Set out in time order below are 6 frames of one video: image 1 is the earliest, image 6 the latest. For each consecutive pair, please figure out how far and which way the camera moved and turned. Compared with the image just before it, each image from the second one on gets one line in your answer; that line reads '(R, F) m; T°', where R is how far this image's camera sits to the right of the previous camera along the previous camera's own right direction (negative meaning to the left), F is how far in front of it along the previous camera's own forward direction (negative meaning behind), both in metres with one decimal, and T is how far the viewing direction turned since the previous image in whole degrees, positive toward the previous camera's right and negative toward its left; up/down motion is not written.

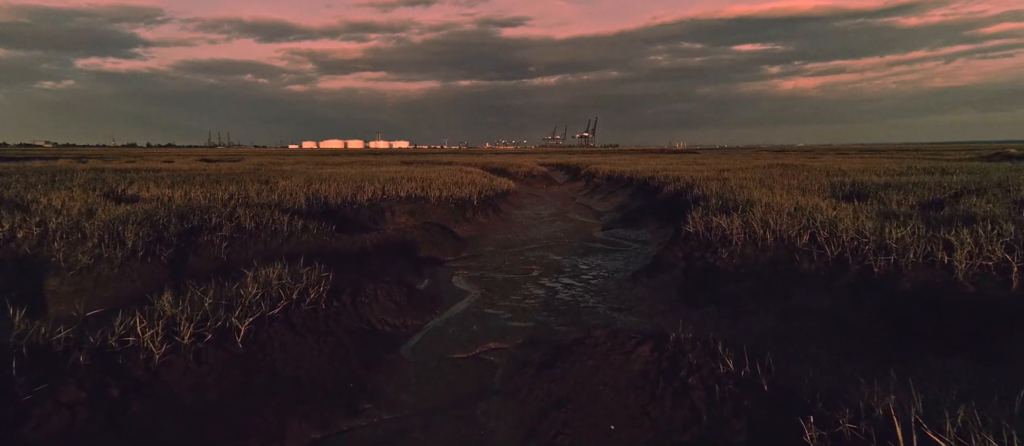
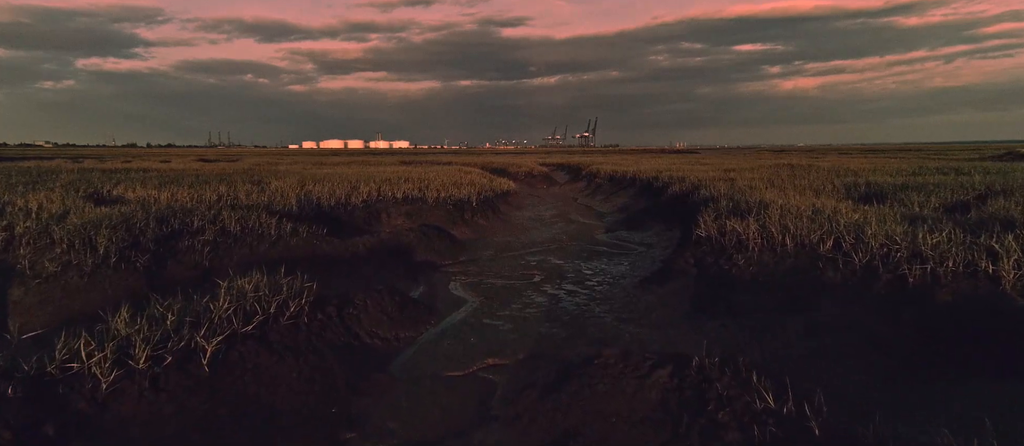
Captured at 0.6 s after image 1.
(0.0, +0.8) m; 0°
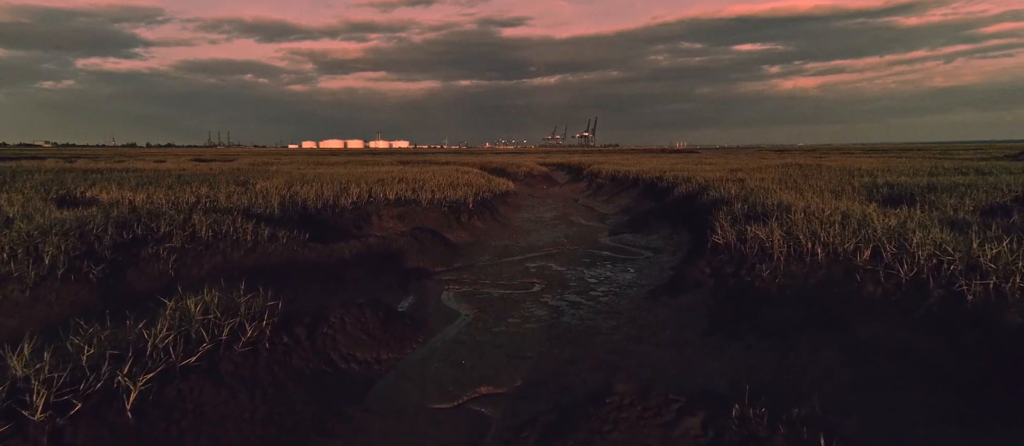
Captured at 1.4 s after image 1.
(0.0, +1.2) m; 0°
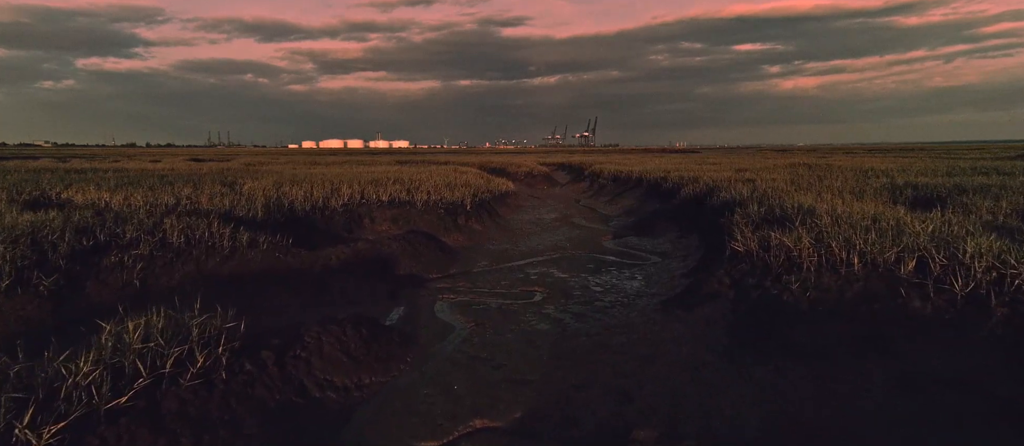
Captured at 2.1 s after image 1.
(0.0, +1.0) m; 0°
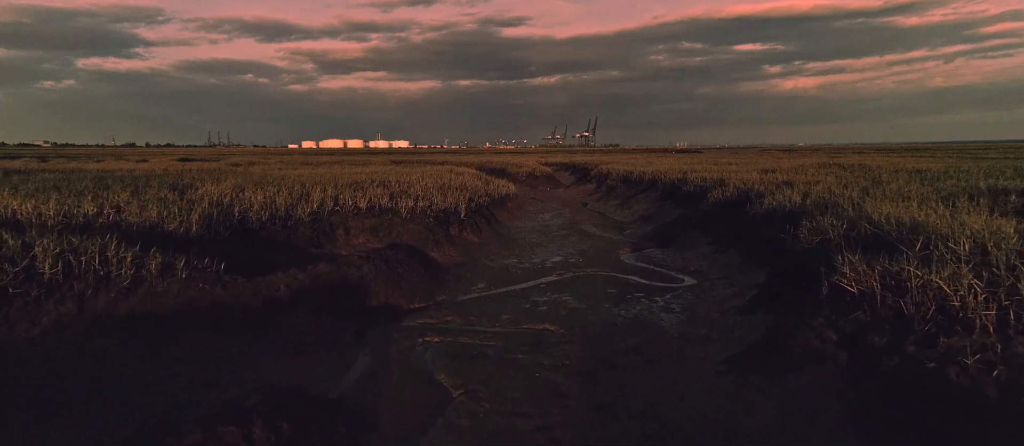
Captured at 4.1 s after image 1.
(0.0, +3.2) m; 0°
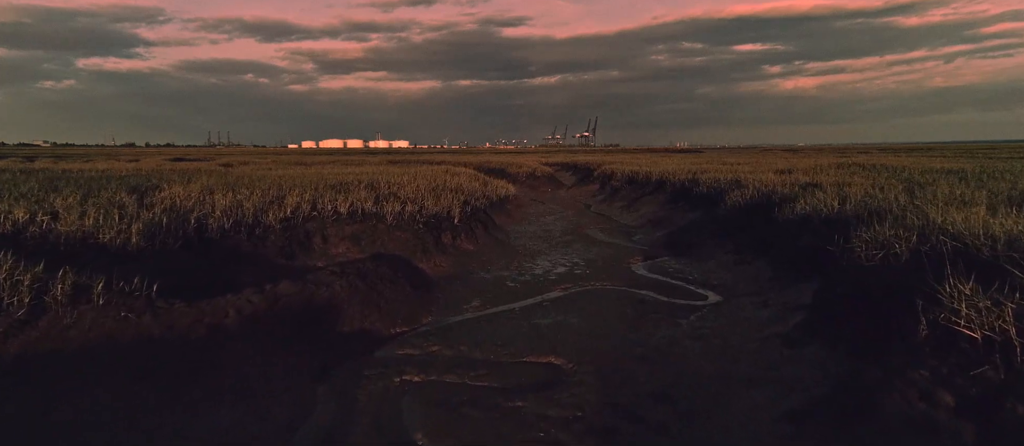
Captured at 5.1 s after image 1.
(0.0, +1.8) m; 0°
